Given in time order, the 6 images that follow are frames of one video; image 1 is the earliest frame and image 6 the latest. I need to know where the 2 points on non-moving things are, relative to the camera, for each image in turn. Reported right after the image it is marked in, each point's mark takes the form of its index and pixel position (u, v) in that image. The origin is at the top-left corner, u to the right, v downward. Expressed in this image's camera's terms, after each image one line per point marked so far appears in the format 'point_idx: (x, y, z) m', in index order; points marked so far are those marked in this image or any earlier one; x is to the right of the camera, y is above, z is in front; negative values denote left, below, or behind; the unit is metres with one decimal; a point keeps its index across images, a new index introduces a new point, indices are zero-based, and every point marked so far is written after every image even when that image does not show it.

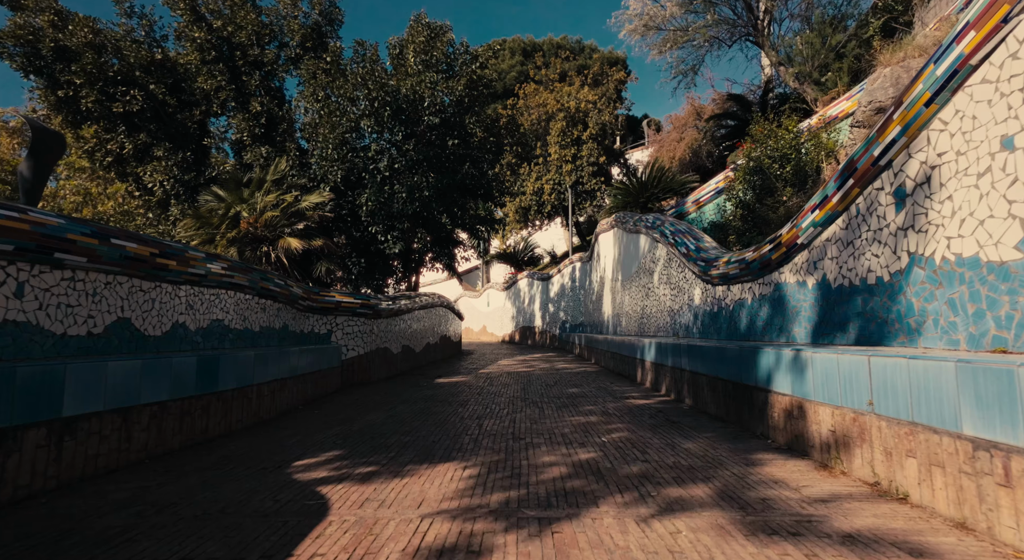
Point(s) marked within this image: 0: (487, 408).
0: (-0.3, -1.6, +6.6) m
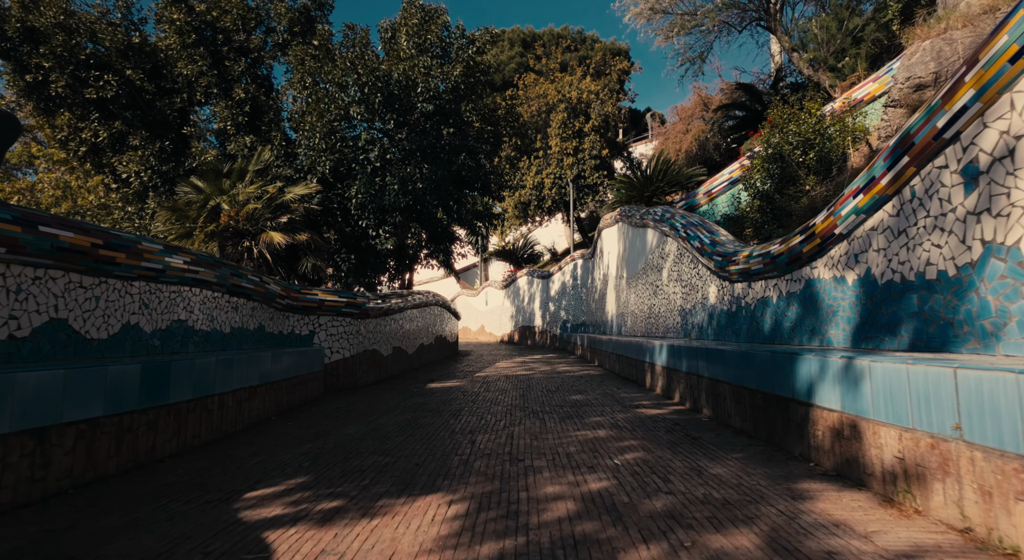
0: (-0.3, -1.5, +5.9) m
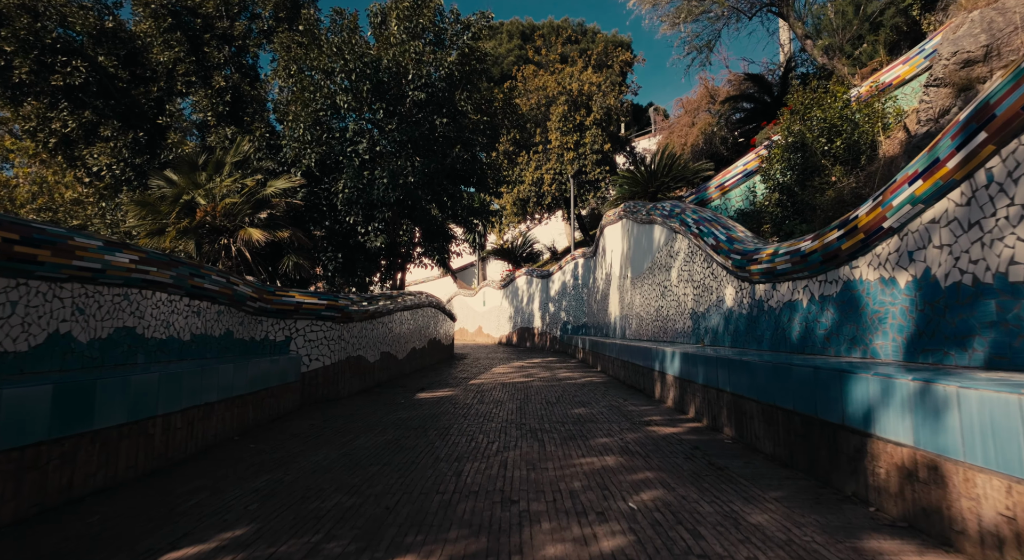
0: (-0.4, -1.5, +5.1) m
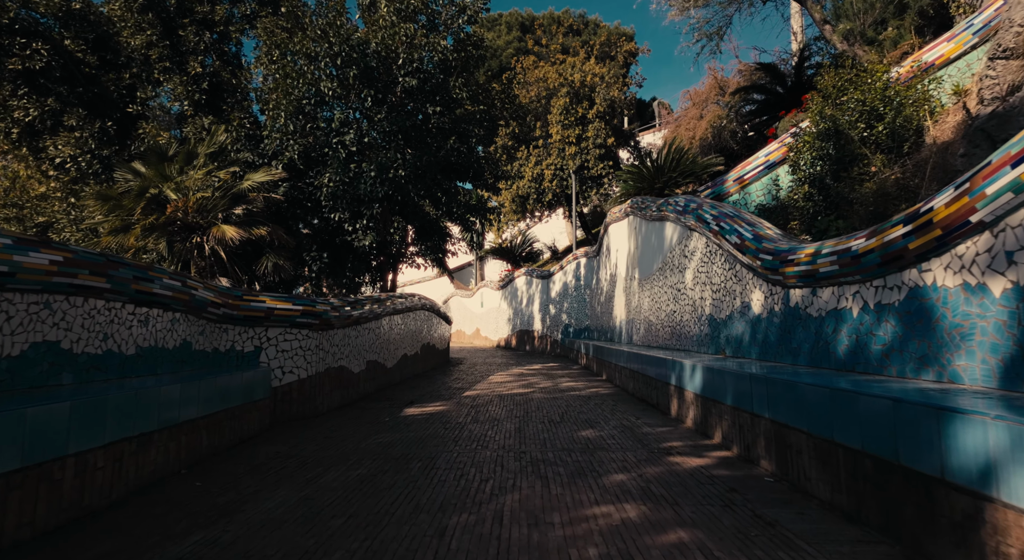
0: (-0.4, -1.6, +4.3) m
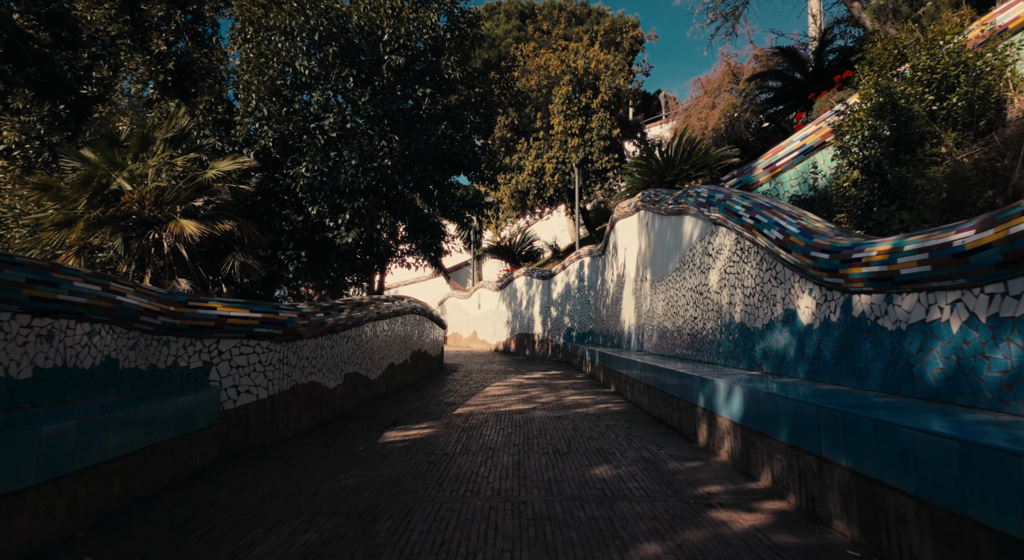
0: (-0.4, -1.6, +3.2) m
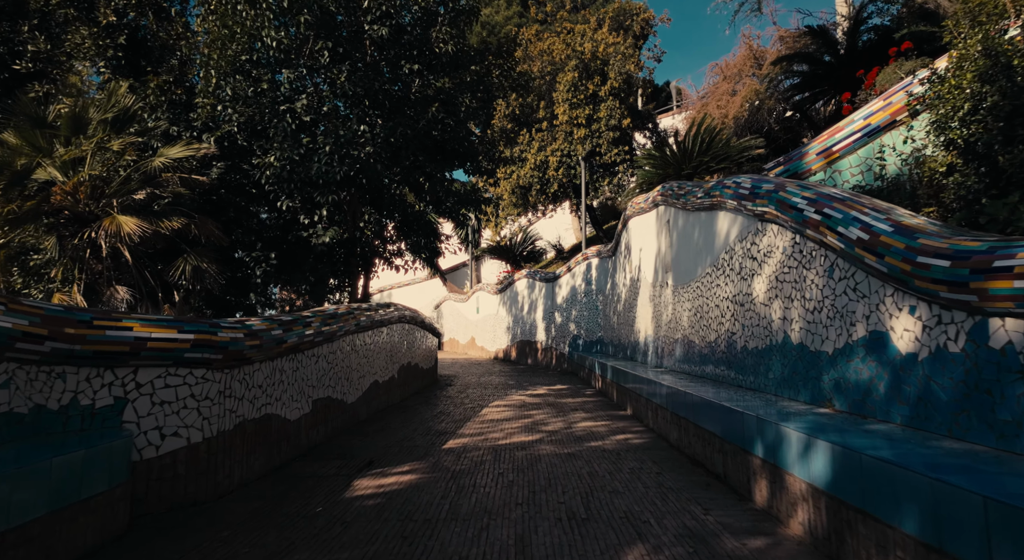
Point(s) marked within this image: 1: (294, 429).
0: (-0.4, -1.7, +1.9) m
1: (-2.6, -1.7, +6.3) m
